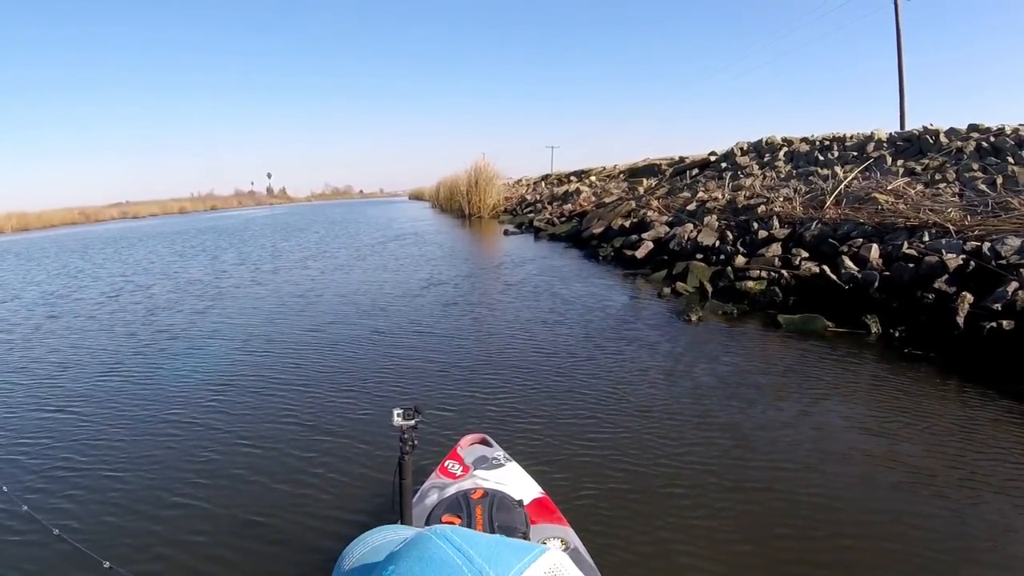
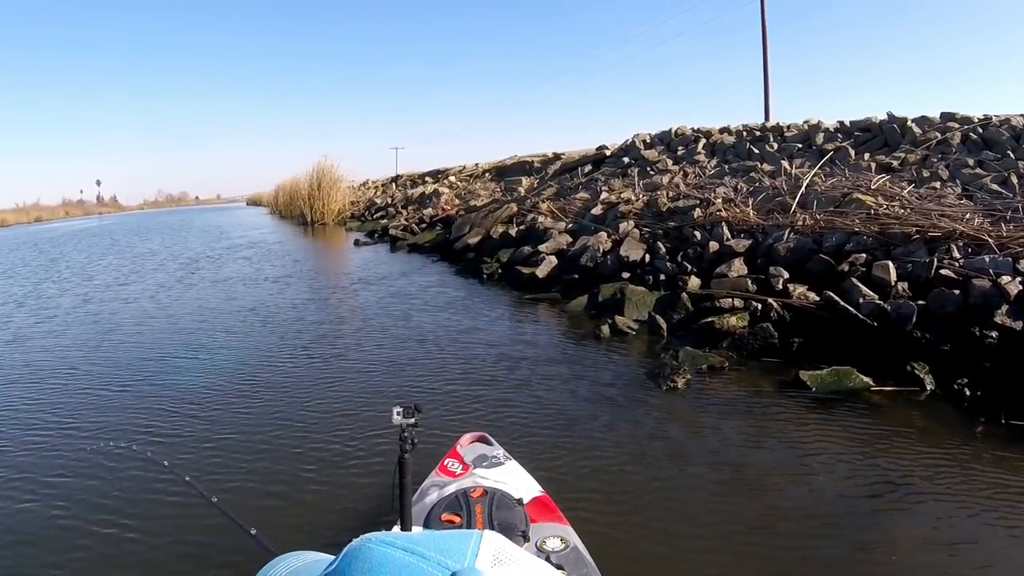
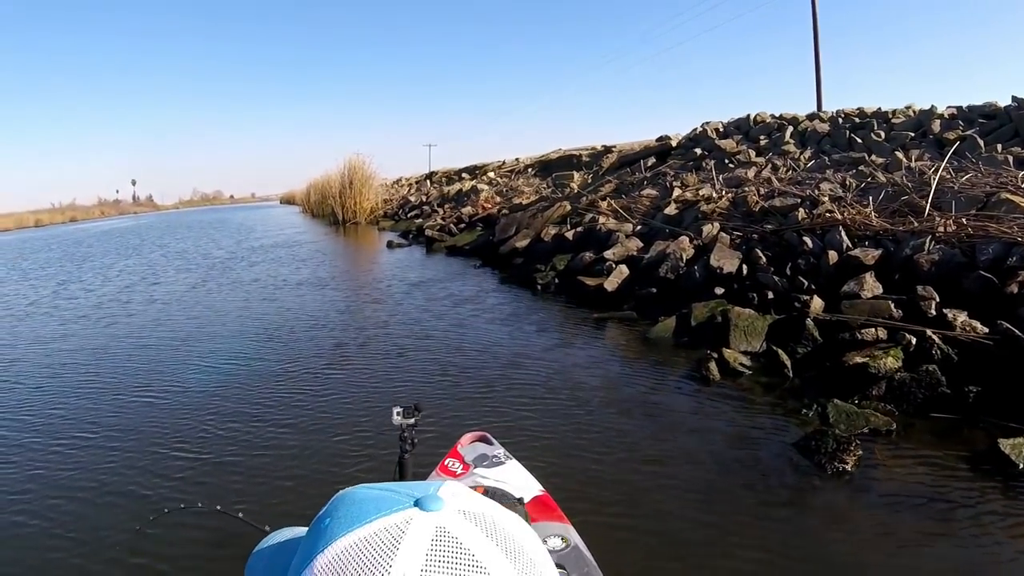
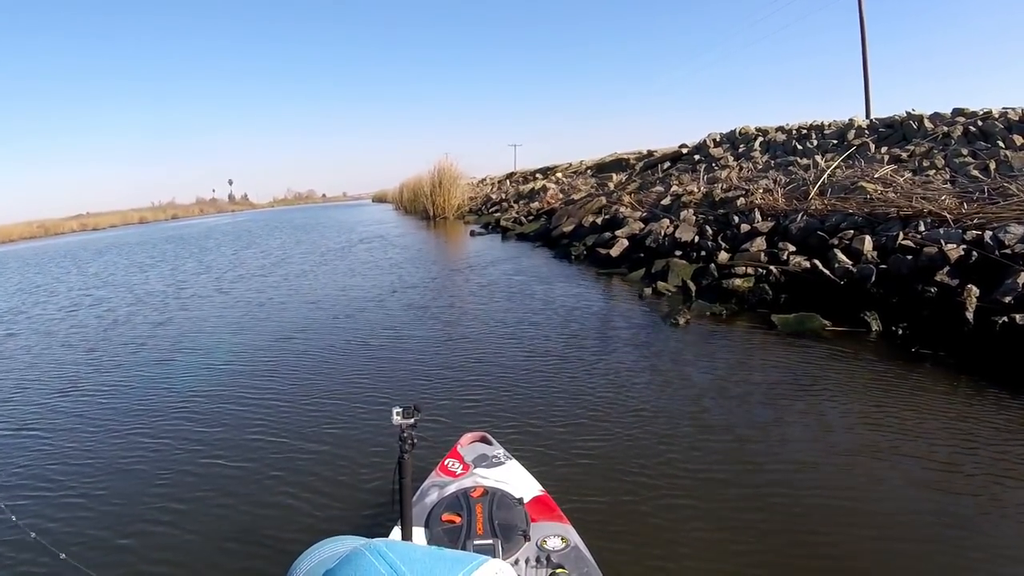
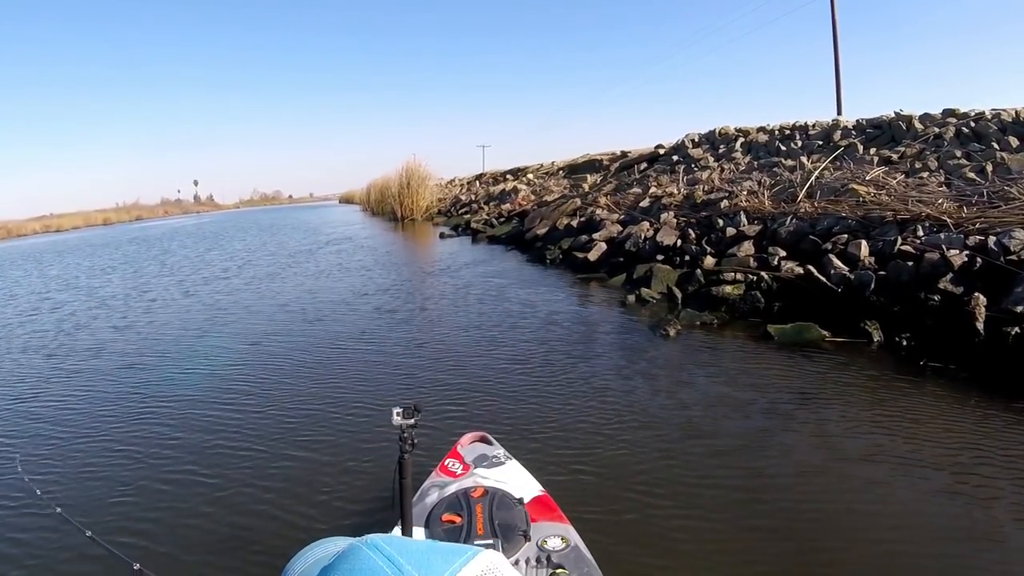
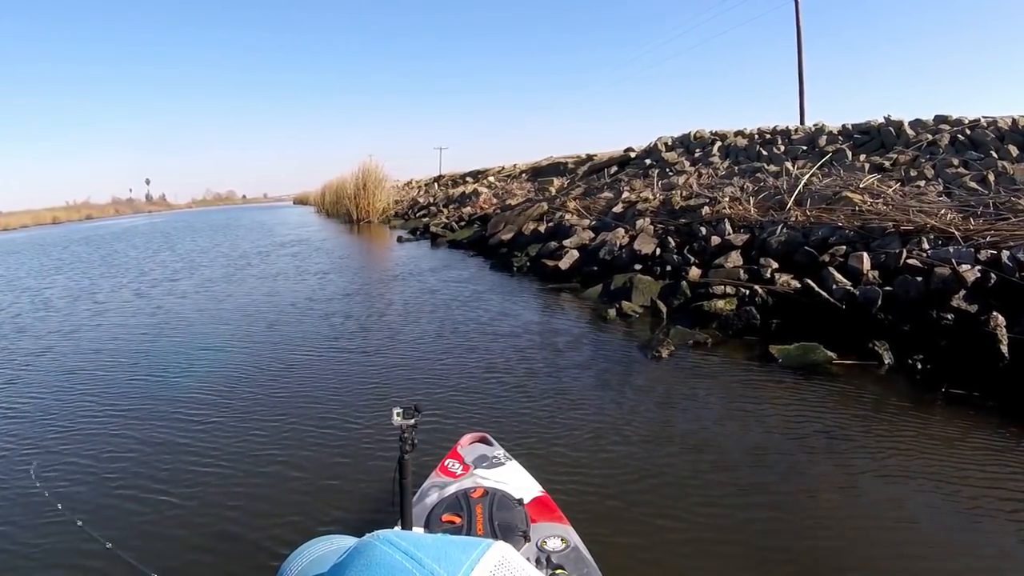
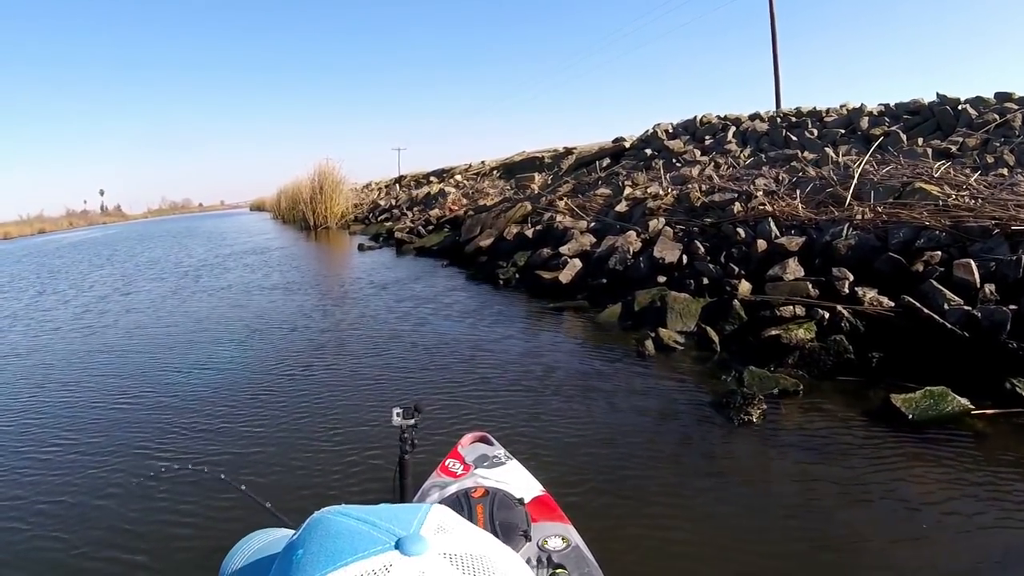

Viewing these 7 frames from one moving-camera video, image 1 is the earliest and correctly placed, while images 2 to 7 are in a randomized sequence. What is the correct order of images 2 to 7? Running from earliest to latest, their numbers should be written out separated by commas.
4, 5, 6, 2, 7, 3
